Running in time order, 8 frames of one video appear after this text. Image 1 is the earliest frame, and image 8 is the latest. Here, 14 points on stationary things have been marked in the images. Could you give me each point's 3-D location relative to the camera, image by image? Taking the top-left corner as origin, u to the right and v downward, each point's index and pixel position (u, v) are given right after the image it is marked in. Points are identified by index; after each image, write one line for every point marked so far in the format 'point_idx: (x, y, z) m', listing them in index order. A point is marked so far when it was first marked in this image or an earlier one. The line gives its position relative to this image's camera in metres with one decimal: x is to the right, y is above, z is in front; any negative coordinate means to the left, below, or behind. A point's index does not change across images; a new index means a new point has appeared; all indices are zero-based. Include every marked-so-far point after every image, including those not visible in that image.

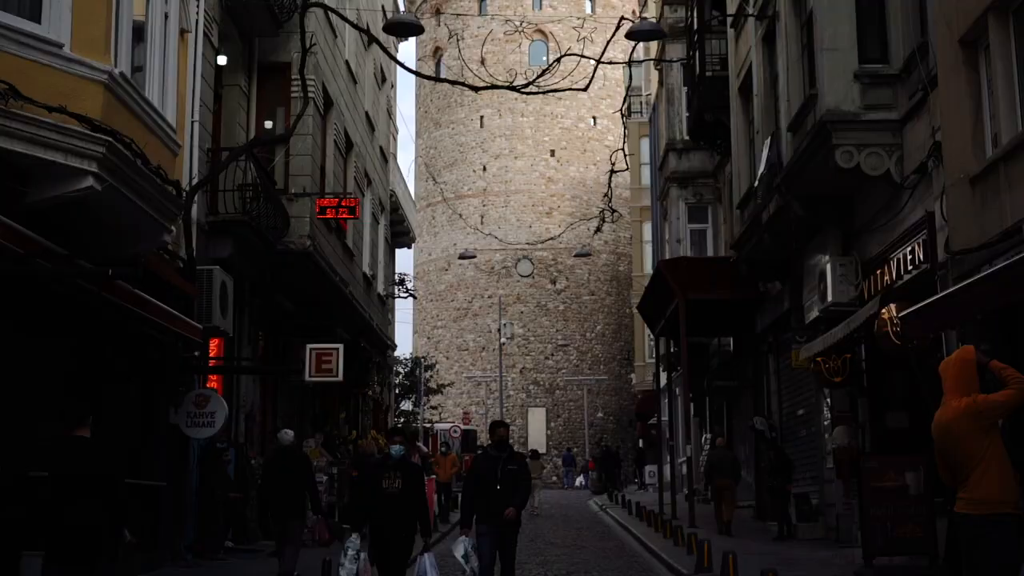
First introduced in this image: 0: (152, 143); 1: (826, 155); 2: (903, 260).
0: (-3.4, +1.4, +11.7) m
1: (+3.7, +1.6, +14.9) m
2: (+4.4, +0.3, +14.1) m
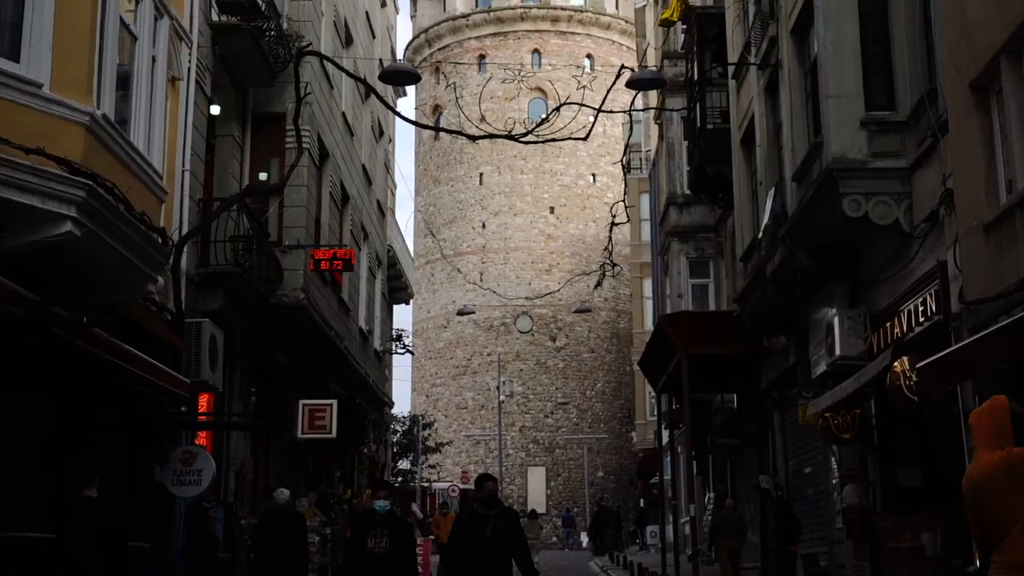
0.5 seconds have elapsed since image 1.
0: (-3.4, +0.9, +11.3) m
1: (+3.7, +1.0, +14.5) m
2: (+4.4, -0.3, +13.7) m
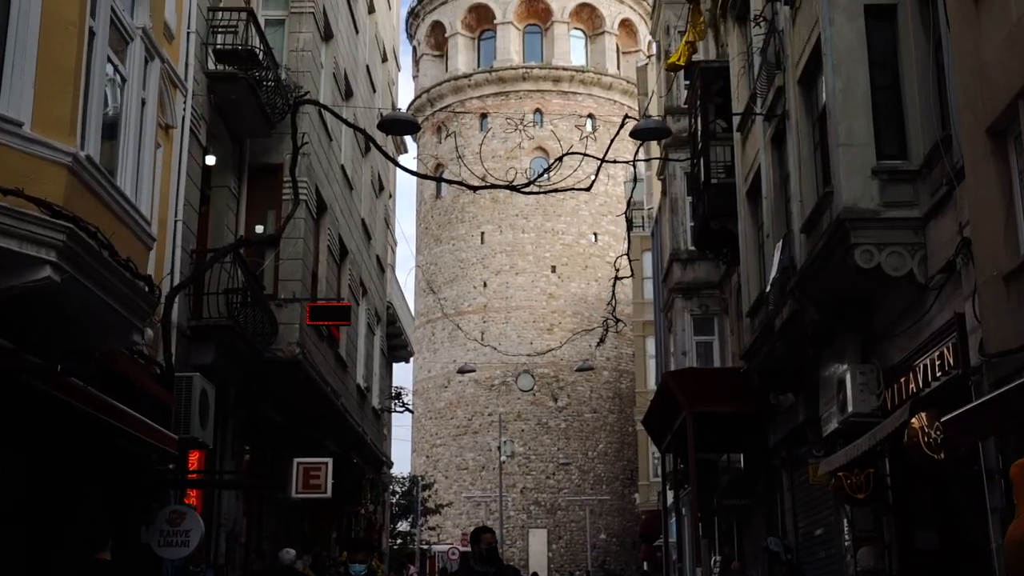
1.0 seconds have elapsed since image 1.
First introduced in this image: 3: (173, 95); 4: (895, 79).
0: (-3.4, +0.5, +10.8) m
1: (+3.7, +0.4, +14.1) m
2: (+4.4, -0.8, +13.2) m
3: (-4.2, +2.4, +15.3) m
4: (+4.4, +2.4, +14.5) m
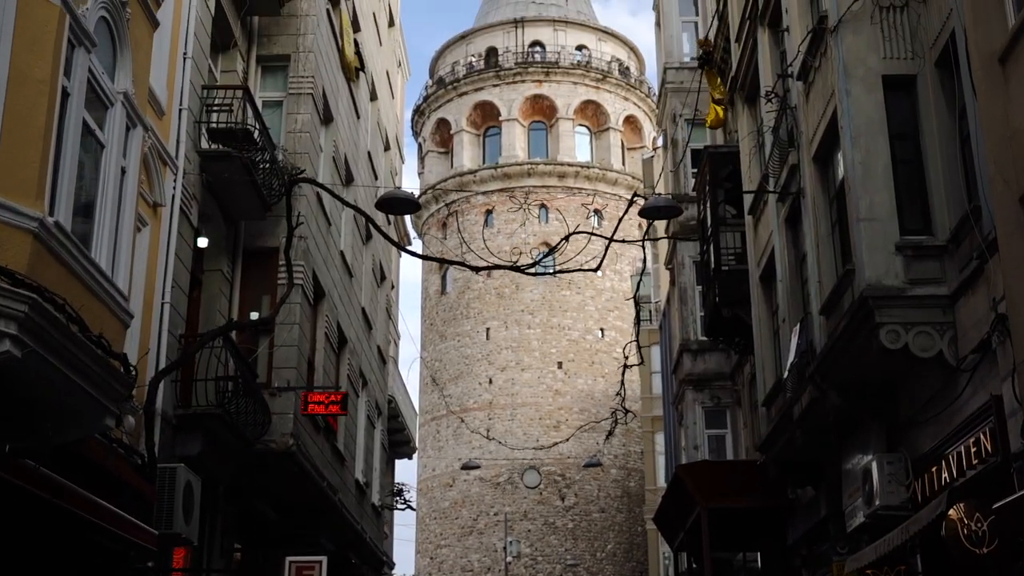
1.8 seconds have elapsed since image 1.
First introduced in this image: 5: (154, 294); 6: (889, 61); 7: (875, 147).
0: (-3.4, -0.2, +10.1) m
1: (+3.8, -0.5, +13.3) m
2: (+4.4, -1.6, +12.3) m
3: (-4.1, +1.4, +14.7) m
4: (+4.5, +1.5, +13.9) m
5: (-4.1, -0.1, +14.4) m
6: (+4.3, +2.6, +14.1) m
7: (+4.0, +1.6, +13.8) m
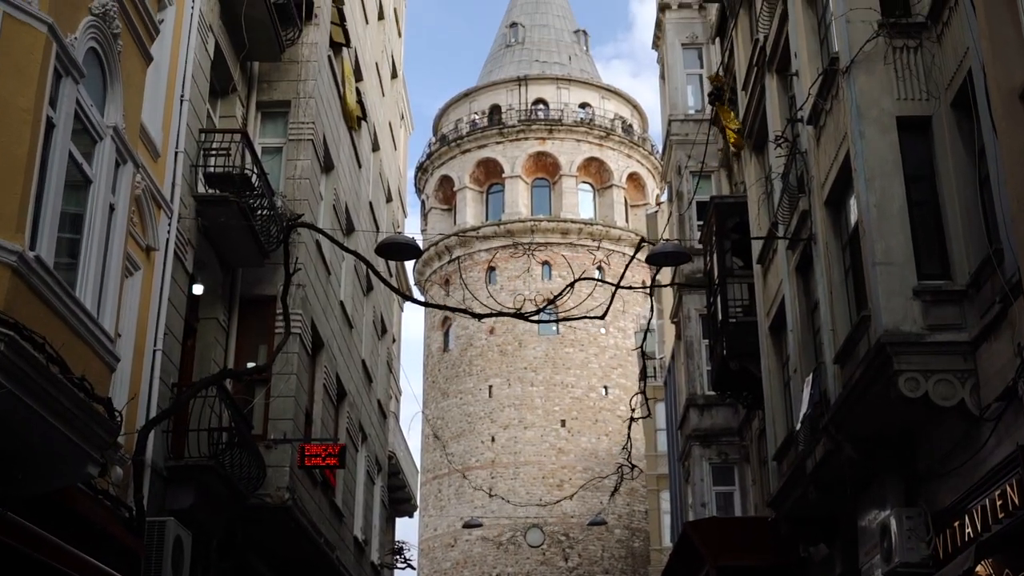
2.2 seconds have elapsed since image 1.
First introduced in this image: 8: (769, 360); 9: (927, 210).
0: (-3.3, -0.5, +9.6) m
1: (+3.8, -1.0, +12.7) m
2: (+4.5, -2.0, +11.7) m
3: (-4.1, +0.8, +14.3) m
4: (+4.5, +1.0, +13.5) m
5: (-4.1, -0.6, +13.9) m
6: (+4.3, +2.0, +13.8) m
7: (+4.1, +1.1, +13.4) m
8: (+4.0, -1.1, +19.5) m
9: (+4.4, +0.8, +13.4) m
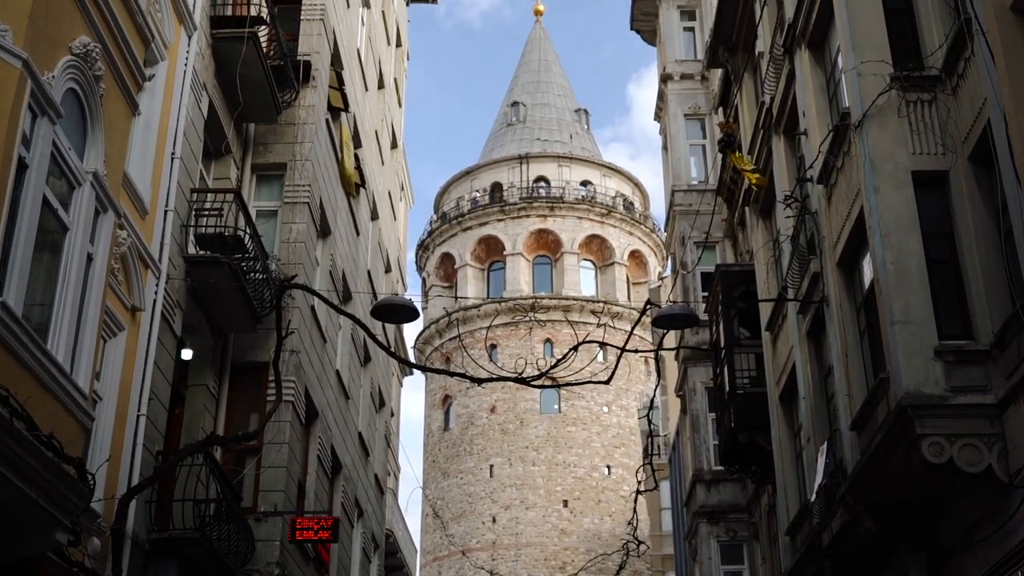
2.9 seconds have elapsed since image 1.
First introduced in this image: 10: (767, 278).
0: (-3.3, -0.9, +9.0) m
1: (+3.8, -1.6, +12.1) m
2: (+4.5, -2.5, +11.0) m
3: (-4.1, +0.1, +13.7) m
4: (+4.5, +0.4, +12.9) m
5: (-4.1, -1.2, +13.3) m
6: (+4.3, +1.4, +13.3) m
7: (+4.1, +0.4, +12.9) m
8: (+4.0, -2.1, +18.8) m
9: (+4.5, +0.2, +12.8) m
10: (+4.0, +0.2, +19.5) m
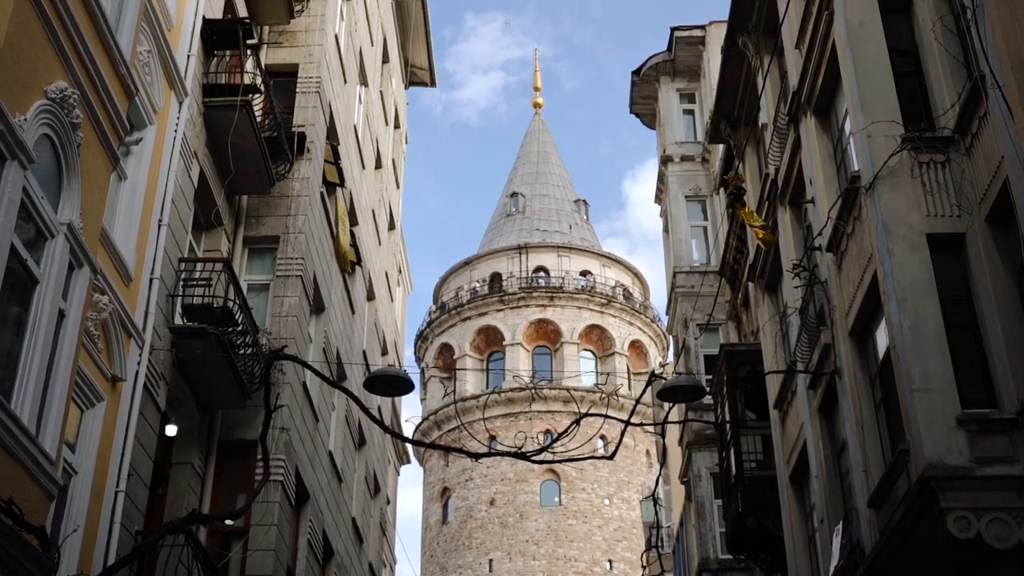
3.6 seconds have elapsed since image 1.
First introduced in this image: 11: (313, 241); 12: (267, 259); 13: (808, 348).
0: (-3.3, -1.2, +8.3) m
1: (+3.8, -2.1, +11.3) m
2: (+4.5, -3.0, +10.2) m
3: (-4.1, -0.6, +13.1) m
4: (+4.5, -0.3, +12.3) m
5: (-4.1, -1.9, +12.6) m
6: (+4.3, +0.7, +12.8) m
7: (+4.1, -0.2, +12.3) m
8: (+4.0, -3.2, +18.0) m
9: (+4.4, -0.4, +12.3) m
10: (+3.9, -1.0, +18.9) m
11: (-3.0, +0.7, +19.2) m
12: (-3.6, +0.4, +18.4) m
13: (+3.8, -0.8, +16.3) m
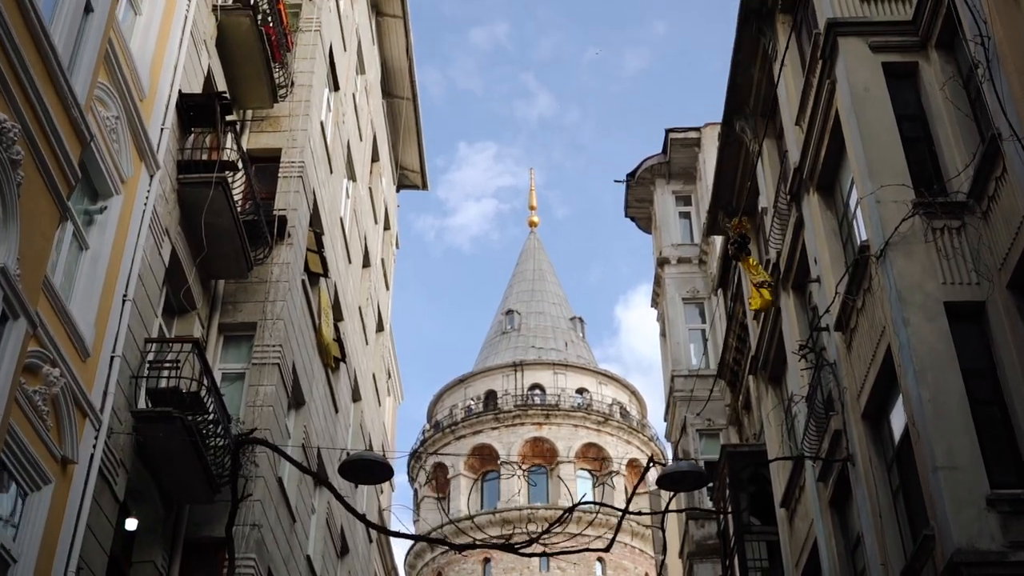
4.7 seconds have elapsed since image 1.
0: (-3.4, -1.5, +7.2) m
1: (+3.7, -2.7, +10.2) m
2: (+4.4, -3.5, +8.9) m
3: (-4.2, -1.3, +12.1) m
4: (+4.4, -0.9, +11.4) m
5: (-4.2, -2.6, +11.4) m
6: (+4.2, 0.0, +11.9) m
7: (+3.9, -0.9, +11.3) m
8: (+3.9, -4.4, +16.7) m
9: (+4.3, -1.1, +11.3) m
10: (+3.8, -2.3, +17.8) m
11: (-3.2, -0.6, +18.3) m
12: (-3.8, -0.8, +17.5) m
13: (+3.7, -1.8, +15.2) m
